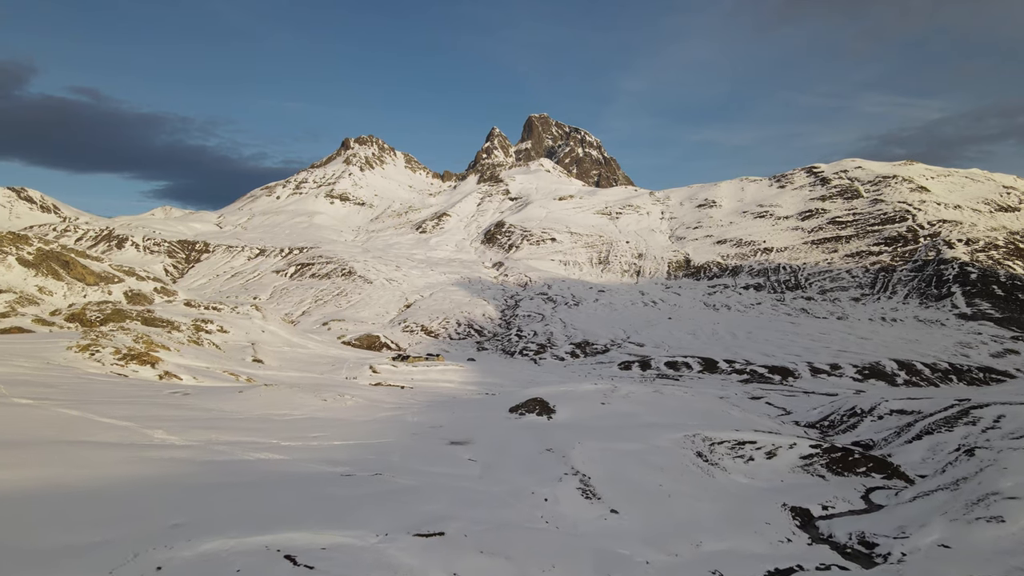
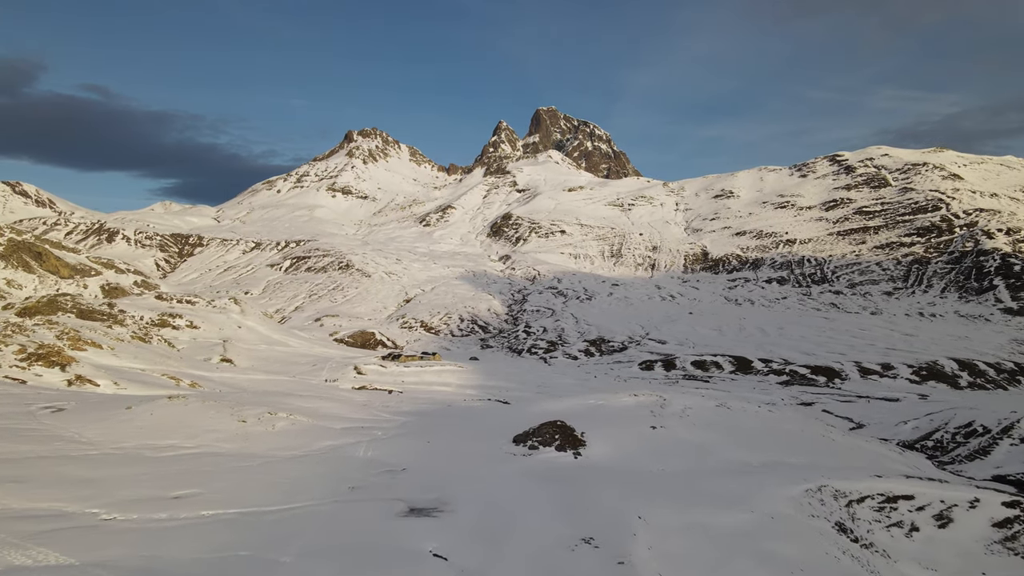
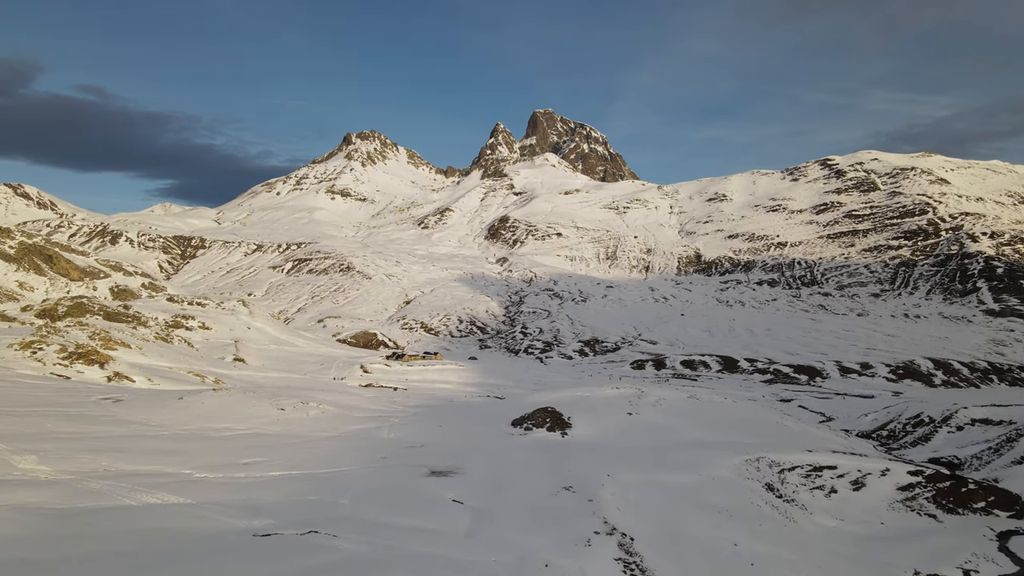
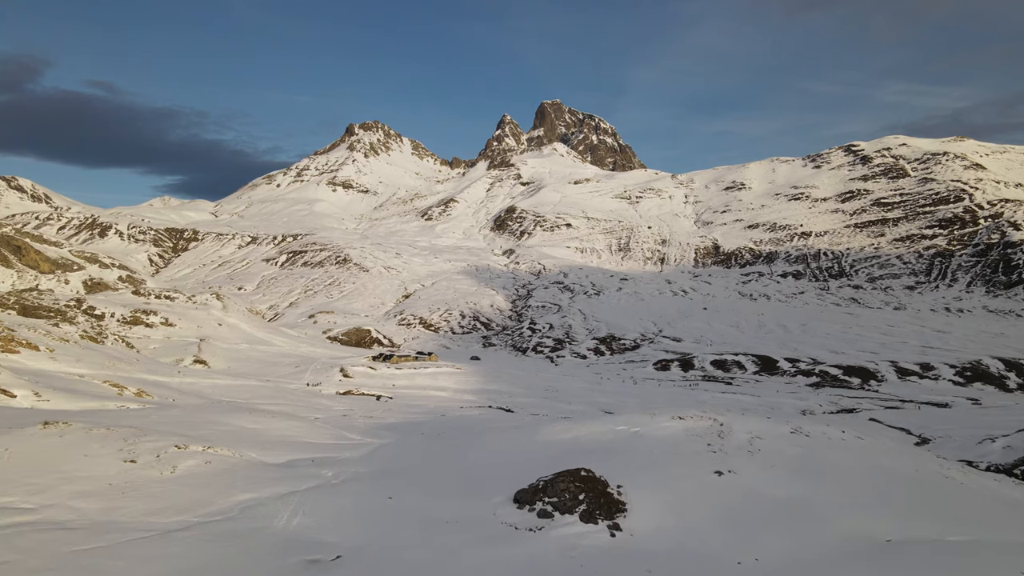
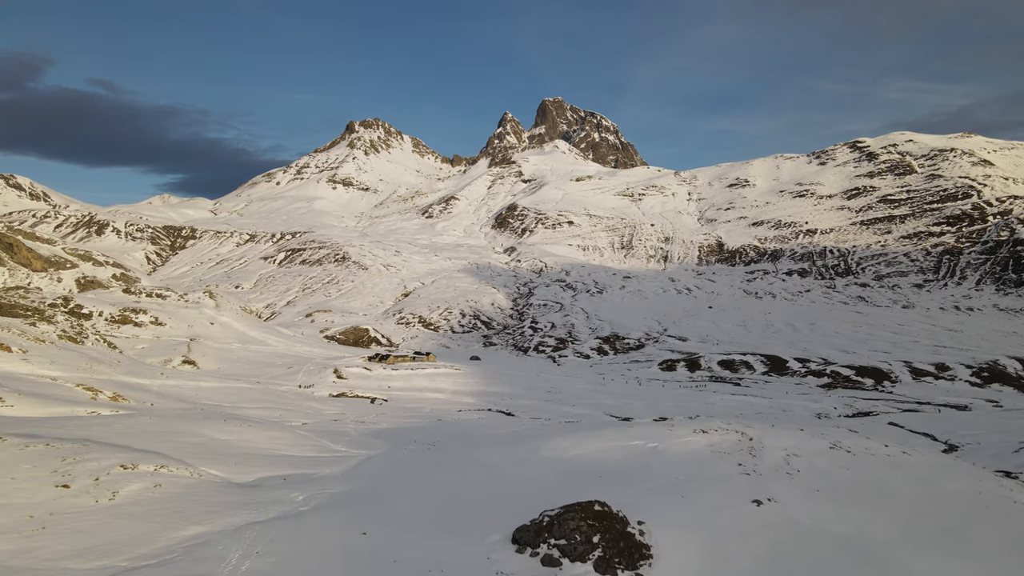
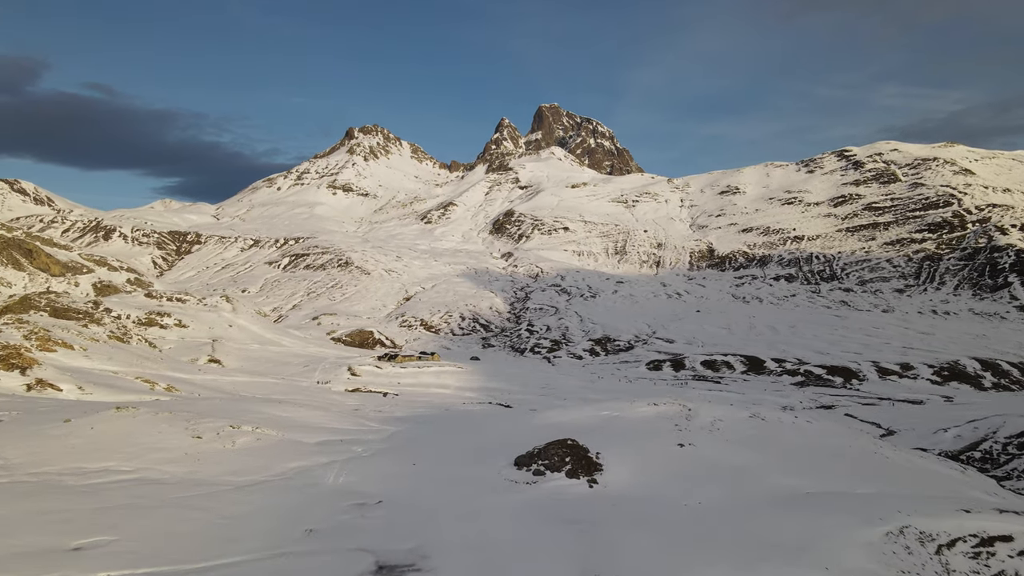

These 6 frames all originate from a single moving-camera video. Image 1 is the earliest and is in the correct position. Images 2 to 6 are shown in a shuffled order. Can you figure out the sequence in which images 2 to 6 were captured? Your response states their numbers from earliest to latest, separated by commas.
3, 2, 6, 4, 5
